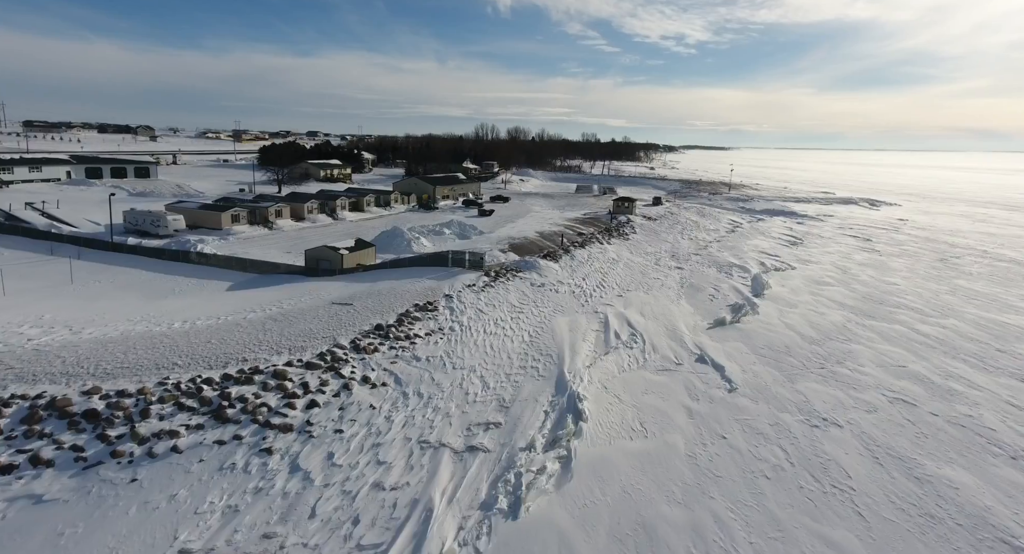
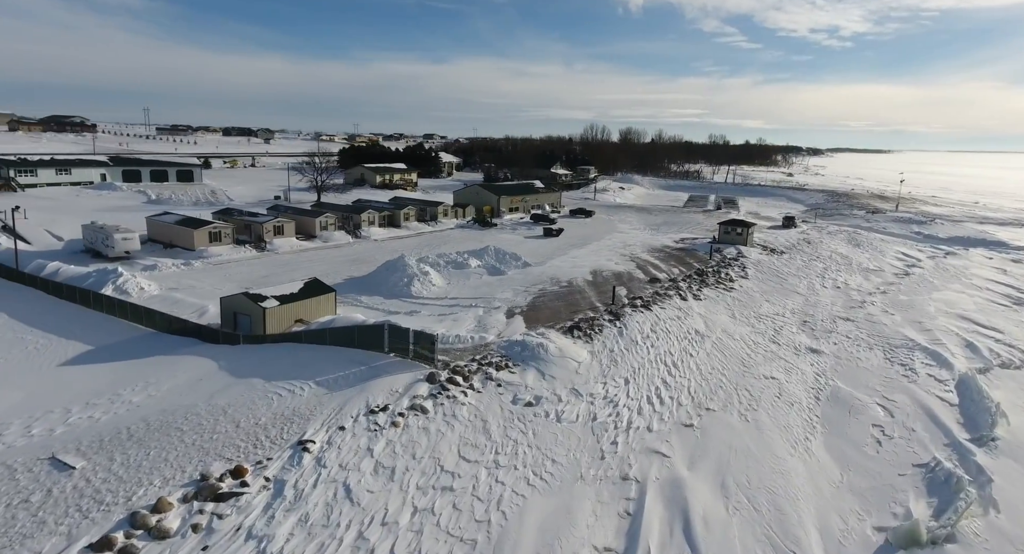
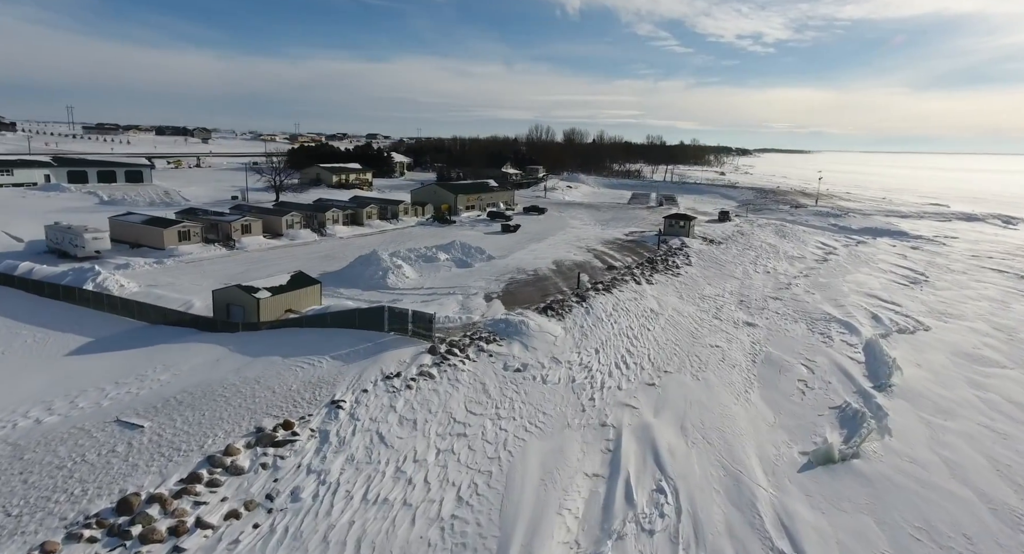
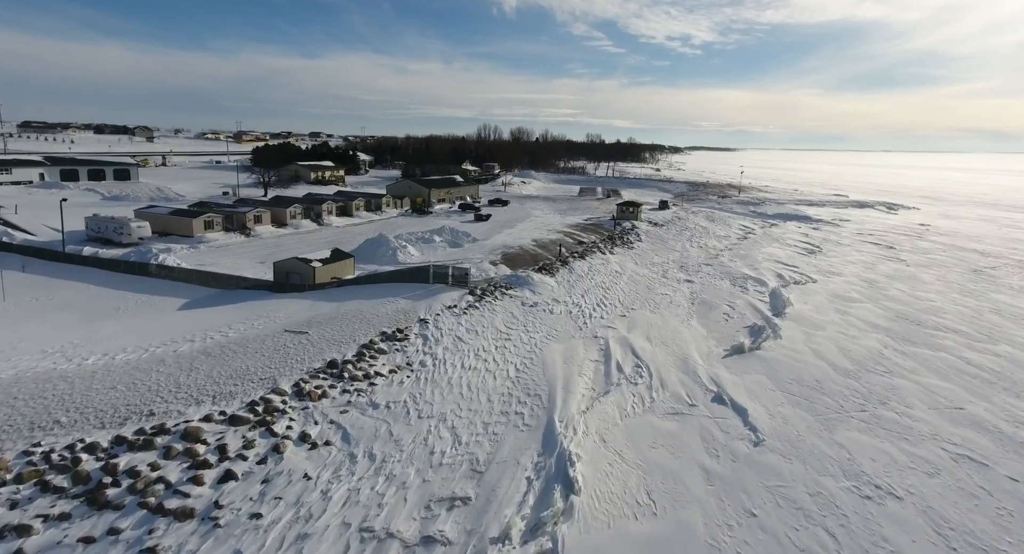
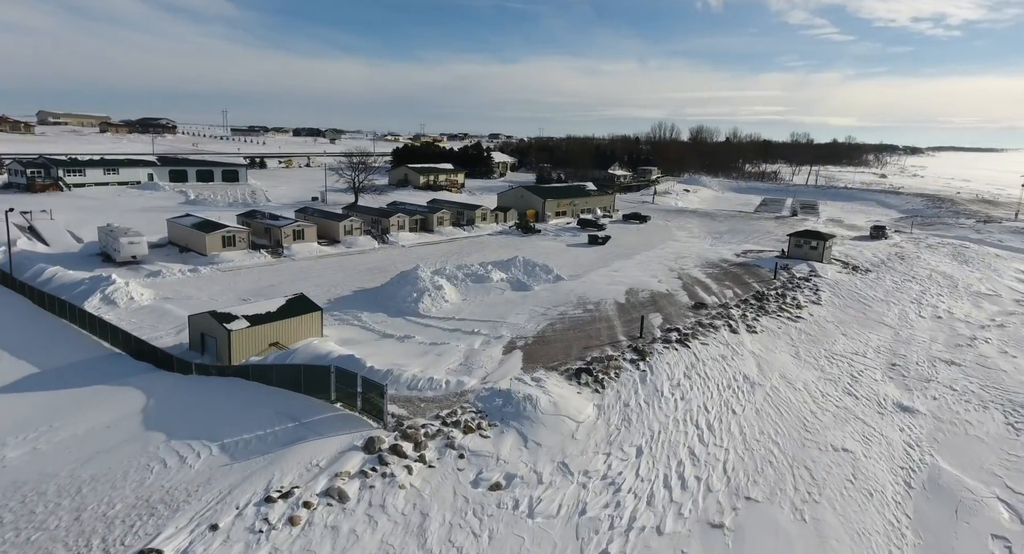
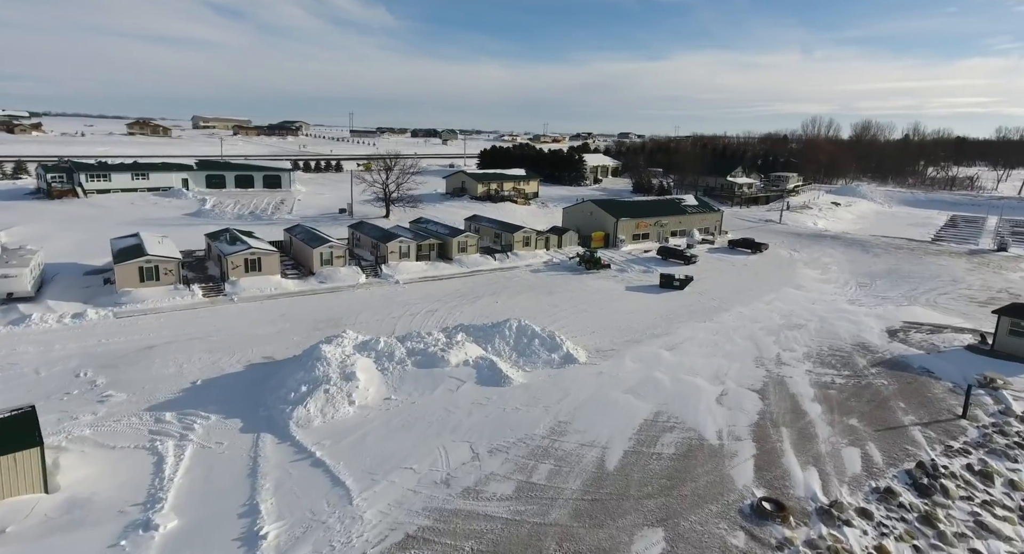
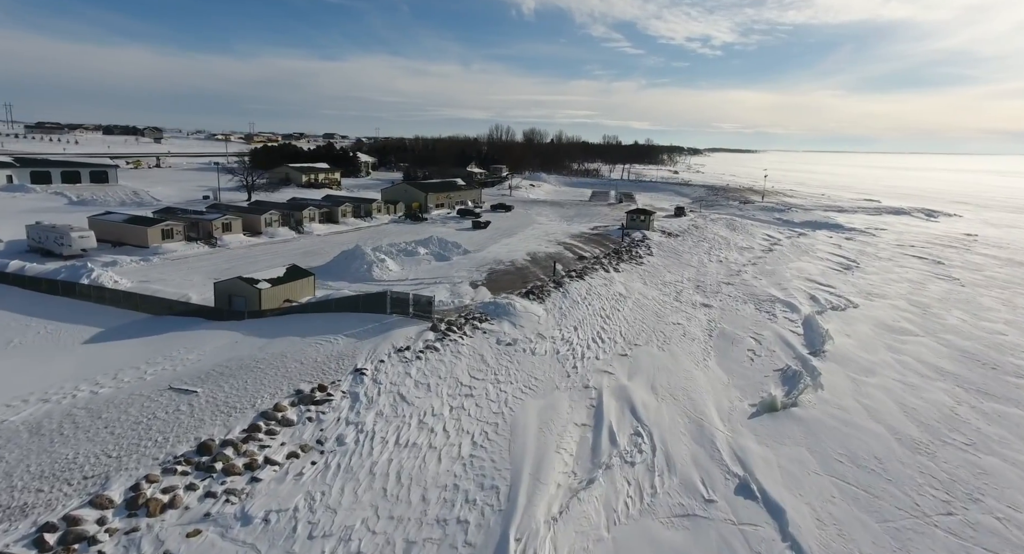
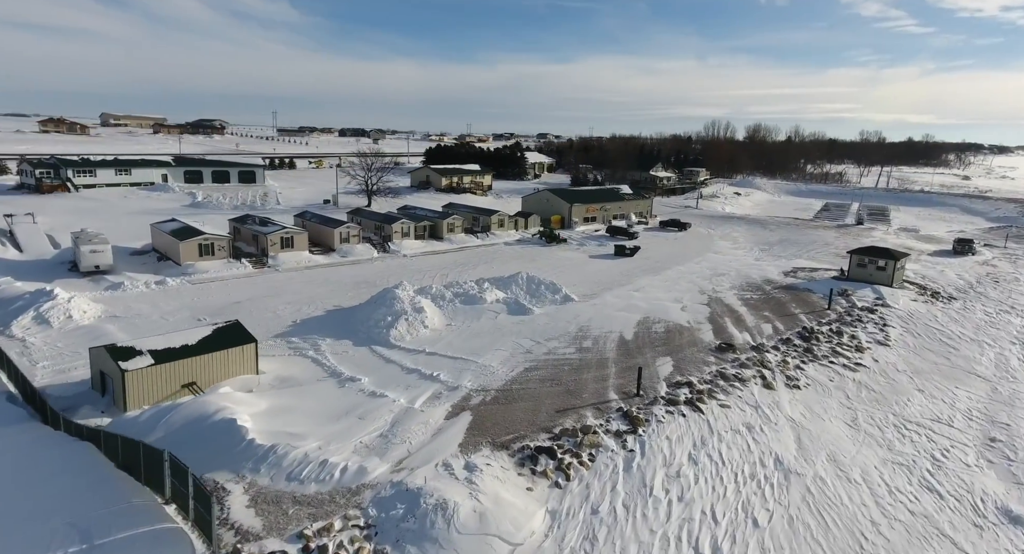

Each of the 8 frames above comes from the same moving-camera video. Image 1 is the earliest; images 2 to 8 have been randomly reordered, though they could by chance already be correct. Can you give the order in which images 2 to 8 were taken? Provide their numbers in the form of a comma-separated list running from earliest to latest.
4, 7, 3, 2, 5, 8, 6
